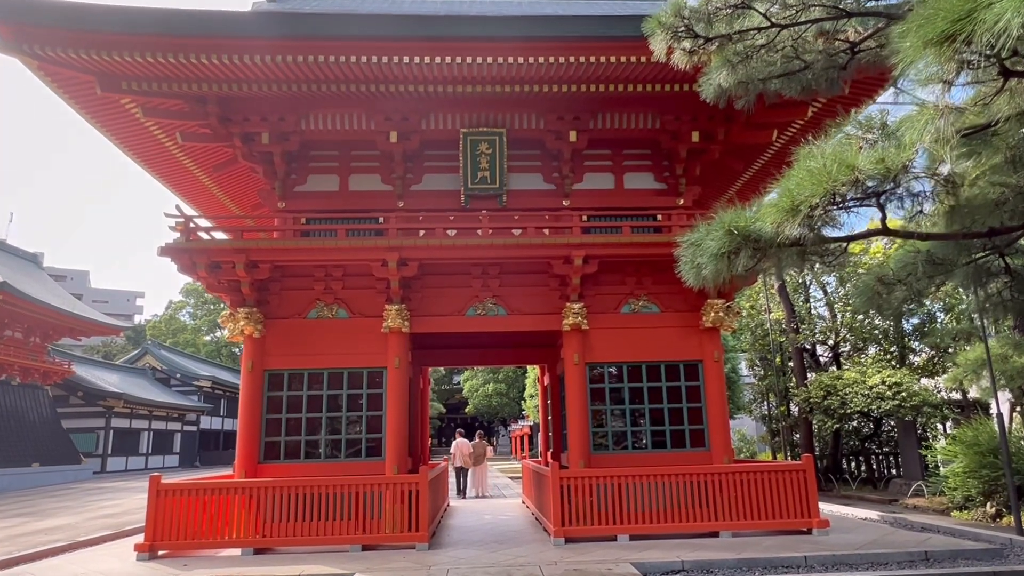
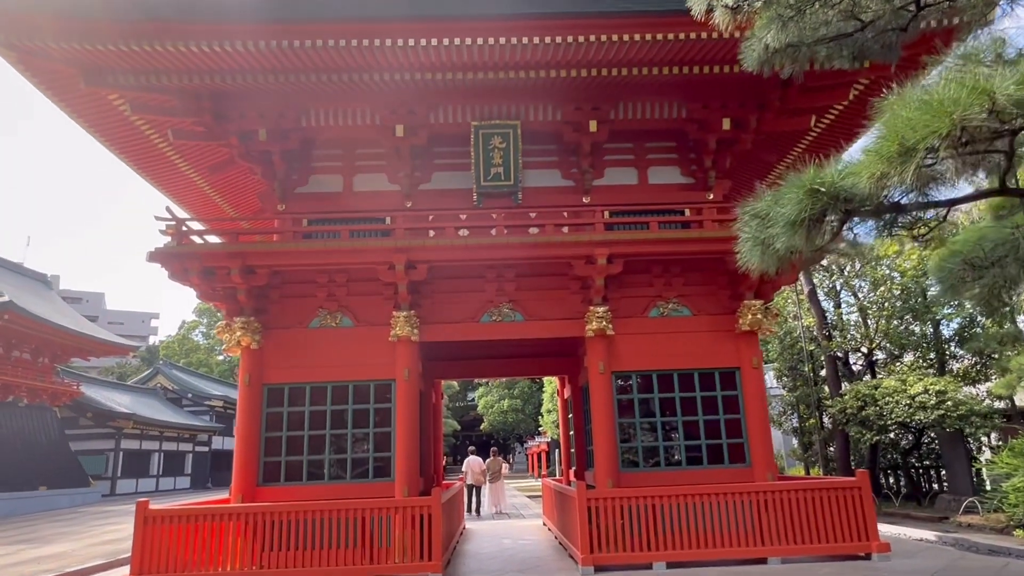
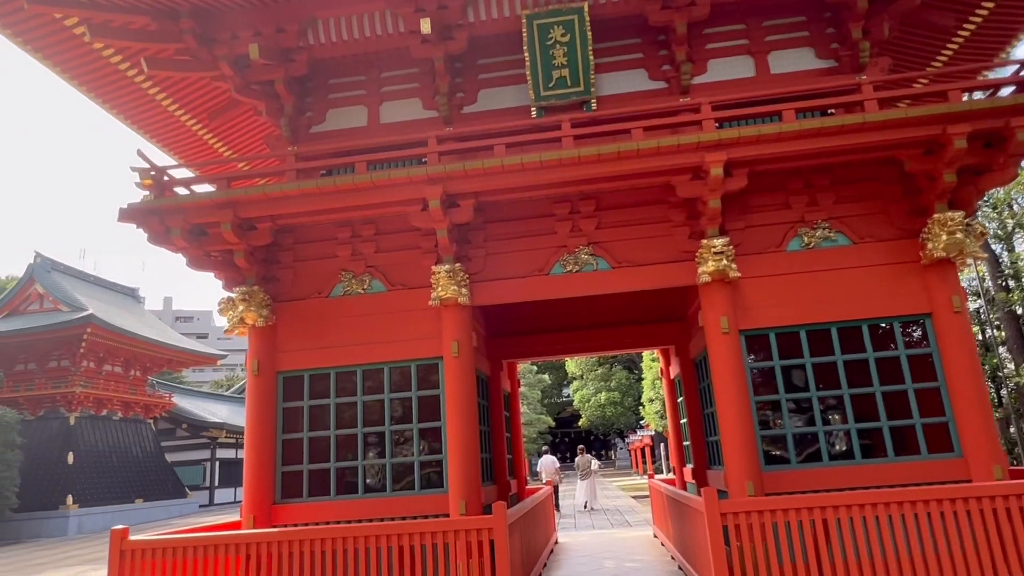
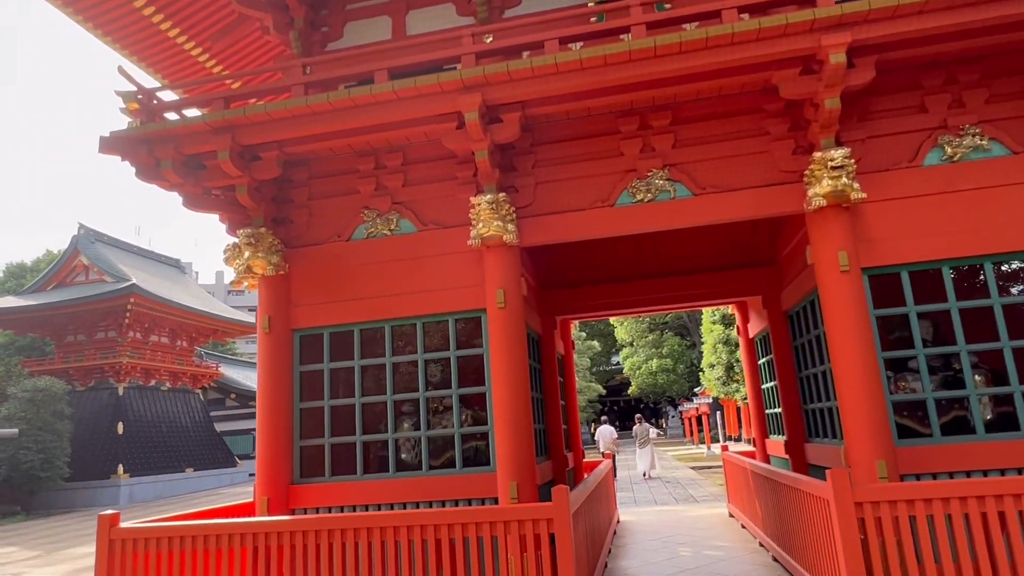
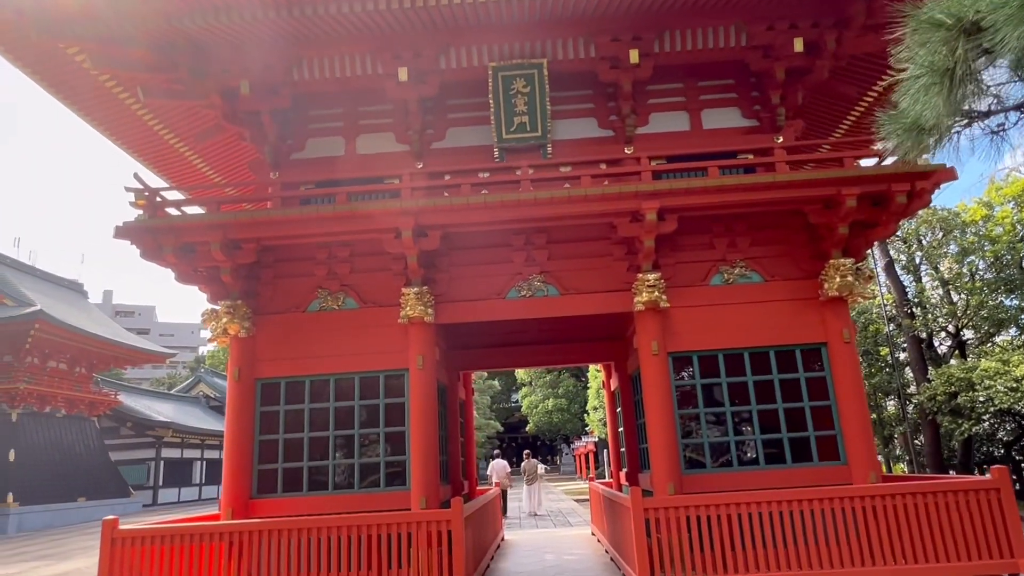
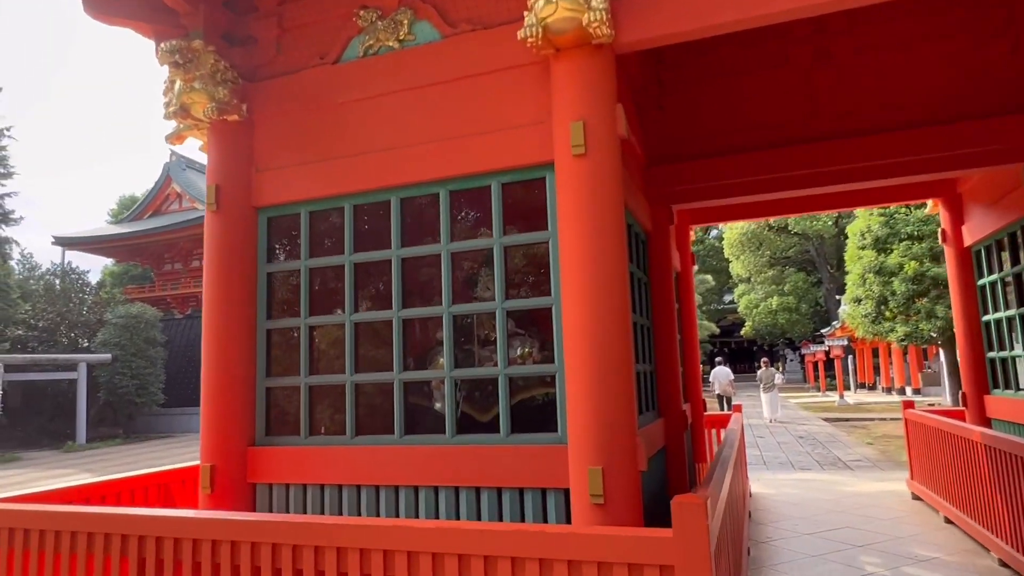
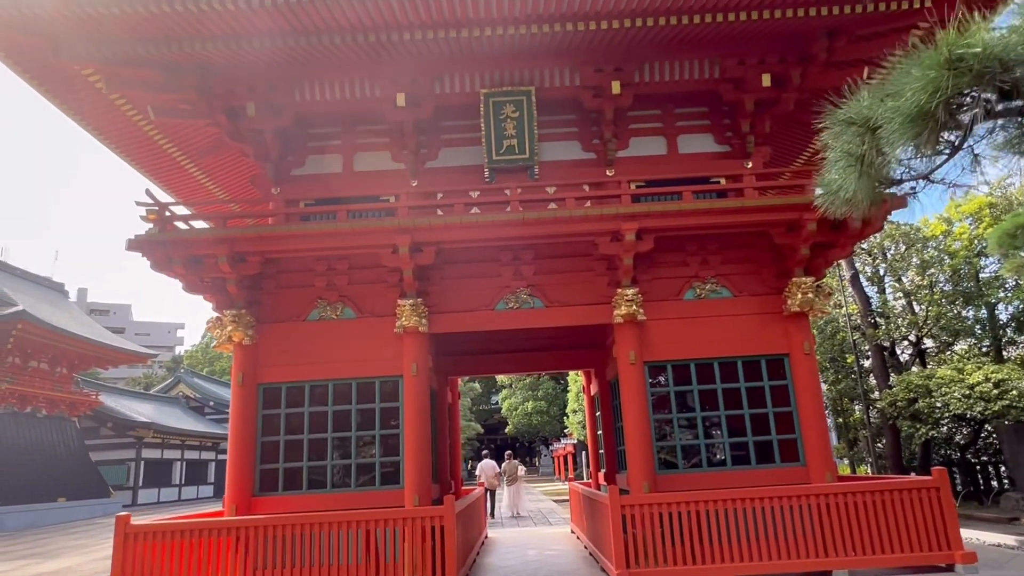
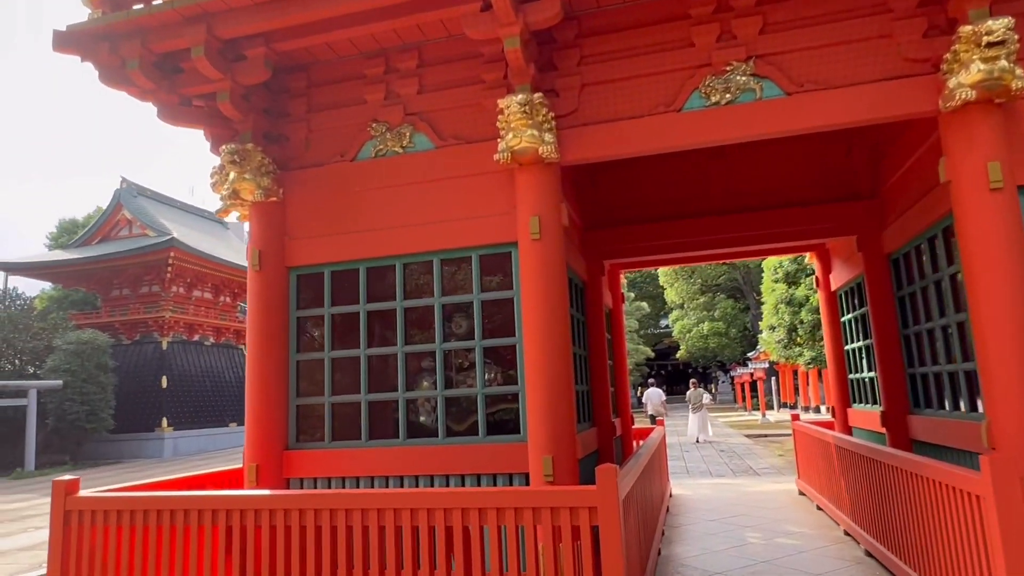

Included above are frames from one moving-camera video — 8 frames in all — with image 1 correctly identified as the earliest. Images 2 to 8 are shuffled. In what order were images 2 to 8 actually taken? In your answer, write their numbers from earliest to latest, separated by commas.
2, 7, 5, 3, 4, 8, 6
